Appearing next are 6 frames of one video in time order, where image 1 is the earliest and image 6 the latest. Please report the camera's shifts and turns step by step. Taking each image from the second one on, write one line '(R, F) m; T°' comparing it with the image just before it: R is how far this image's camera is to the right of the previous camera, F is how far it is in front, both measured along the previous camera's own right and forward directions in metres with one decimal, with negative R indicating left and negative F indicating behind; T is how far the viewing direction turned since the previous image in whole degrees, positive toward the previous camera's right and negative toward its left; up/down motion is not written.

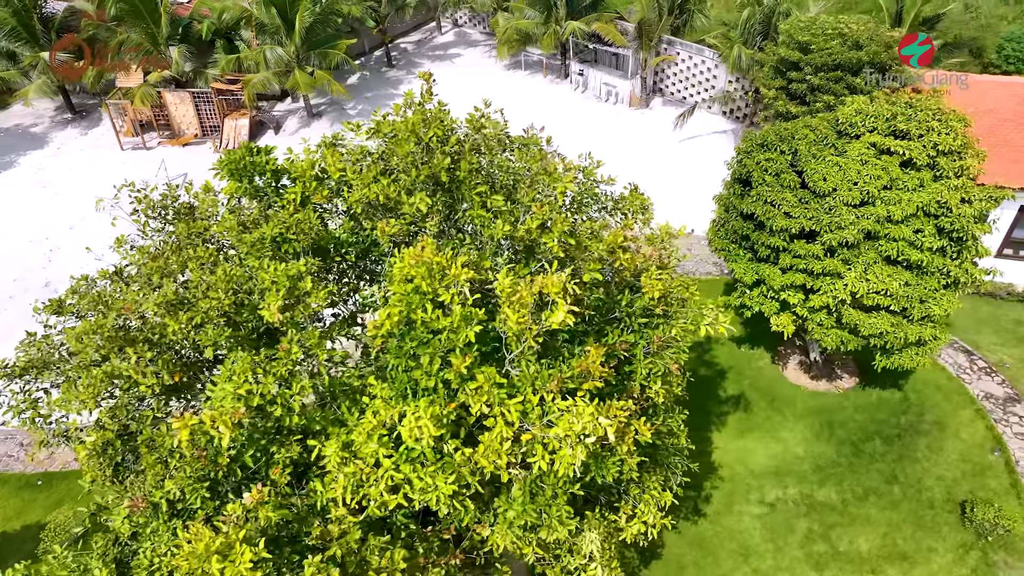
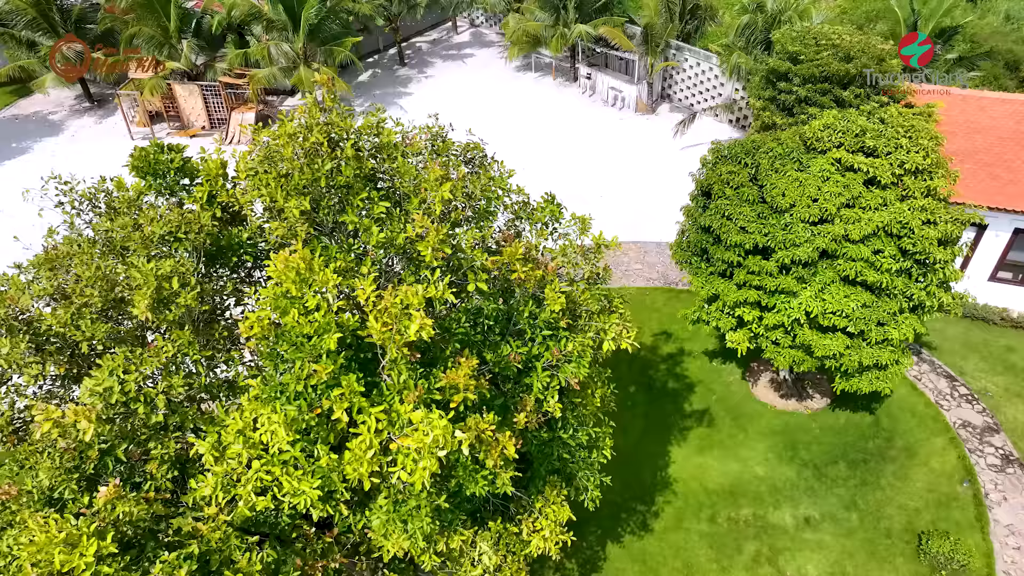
(+1.5, +0.1) m; -3°
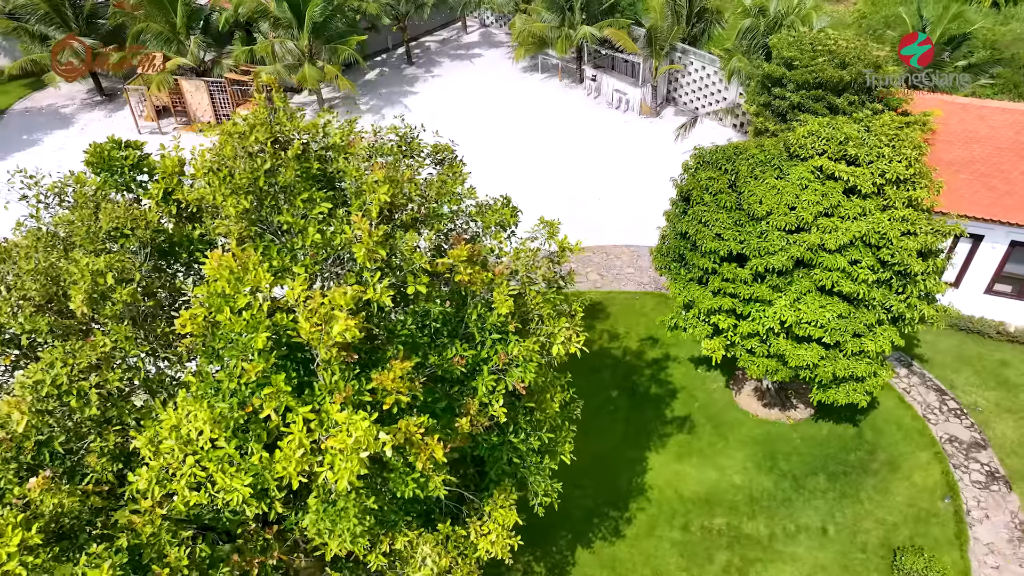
(+0.8, 0.0) m; -2°
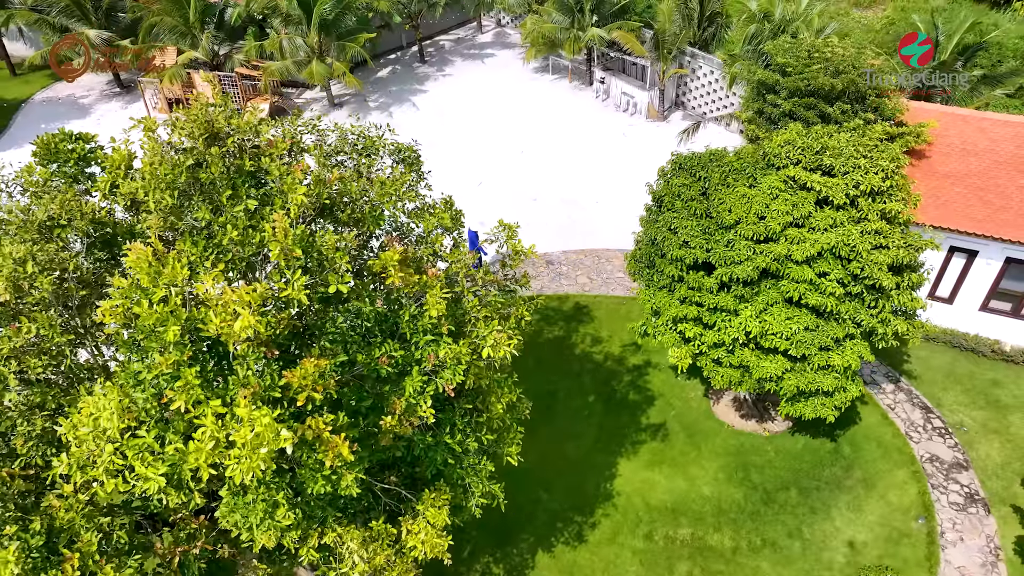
(+1.0, 0.0) m; -2°
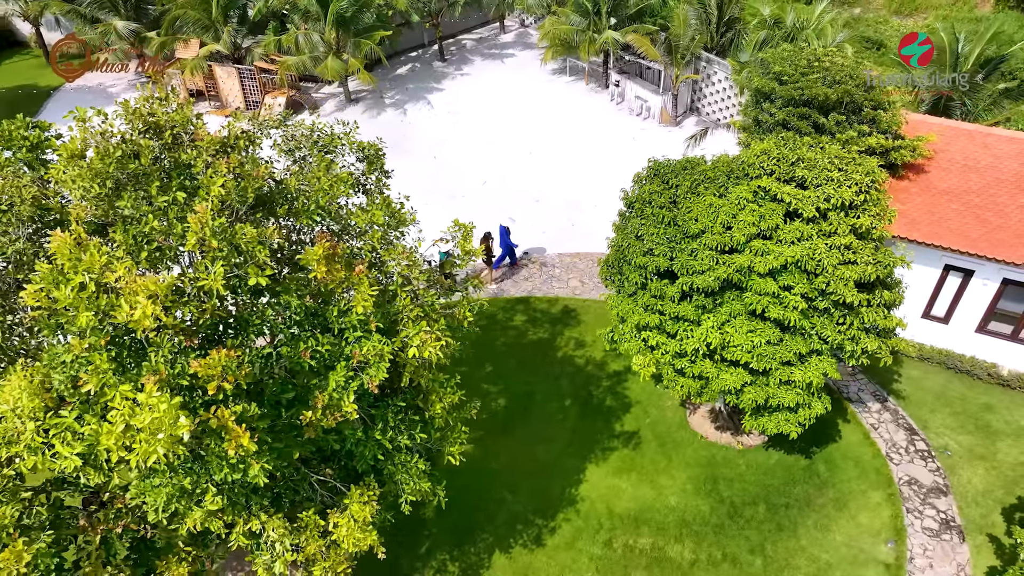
(+1.2, 0.0) m; -3°
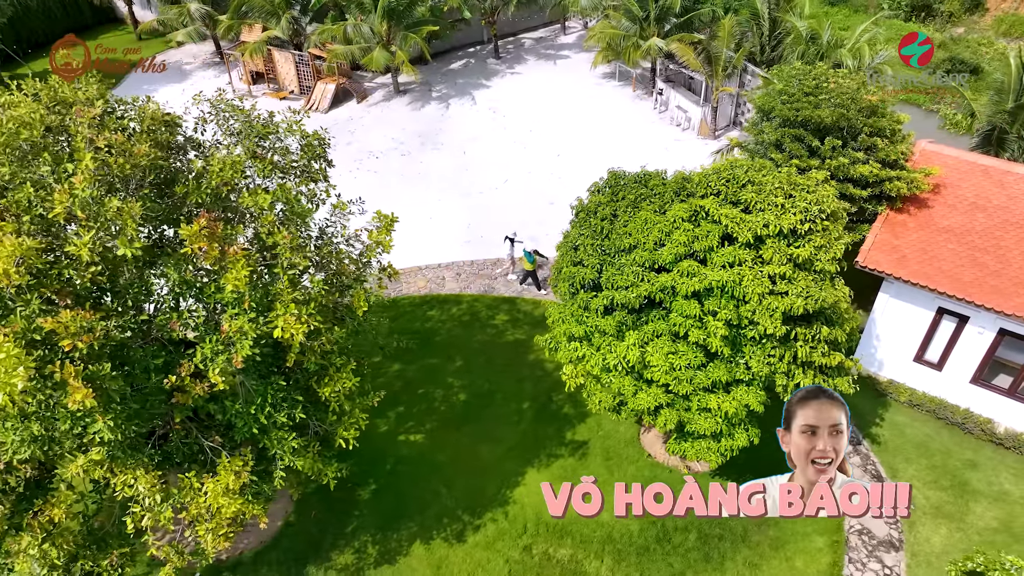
(+2.6, 0.0) m; -7°
